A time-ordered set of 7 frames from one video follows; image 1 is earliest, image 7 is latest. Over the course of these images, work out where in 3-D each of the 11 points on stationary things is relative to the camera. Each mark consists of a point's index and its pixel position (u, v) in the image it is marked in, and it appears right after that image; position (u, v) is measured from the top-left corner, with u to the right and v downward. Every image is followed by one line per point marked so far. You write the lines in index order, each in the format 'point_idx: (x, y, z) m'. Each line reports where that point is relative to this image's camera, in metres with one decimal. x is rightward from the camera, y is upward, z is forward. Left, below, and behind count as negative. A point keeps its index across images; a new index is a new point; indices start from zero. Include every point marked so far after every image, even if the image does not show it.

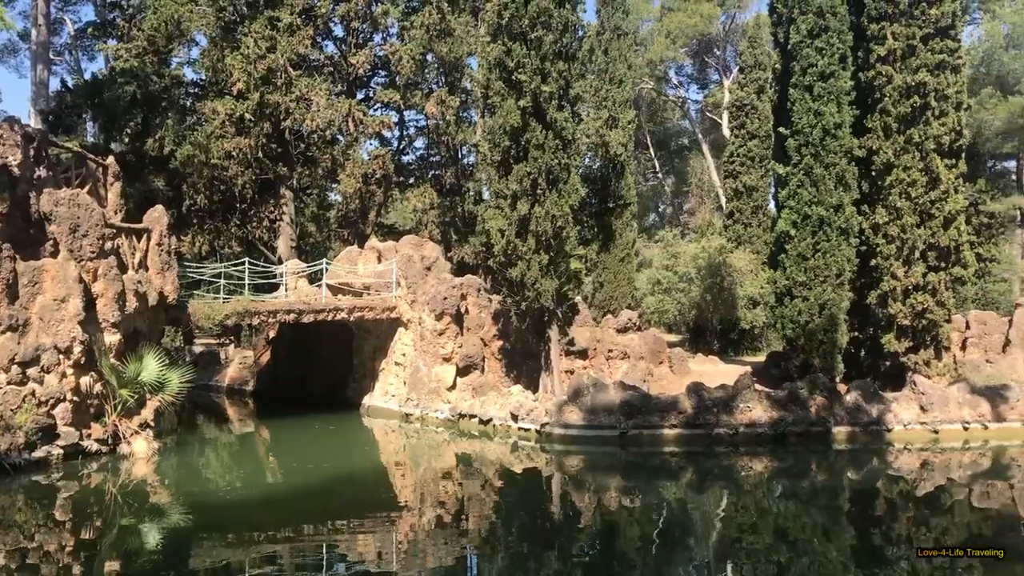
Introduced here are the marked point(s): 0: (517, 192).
0: (+0.1, +2.3, +16.9) m
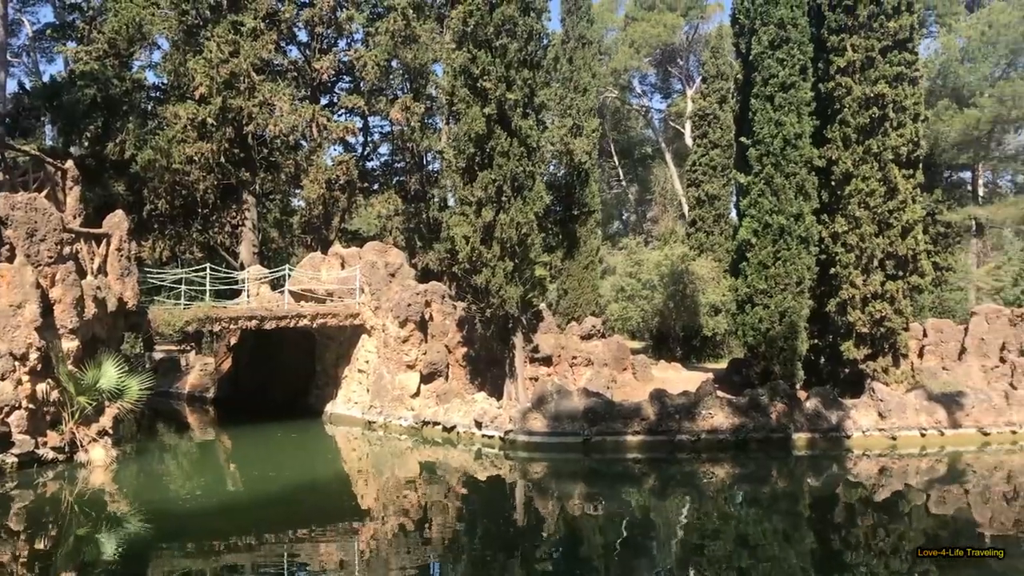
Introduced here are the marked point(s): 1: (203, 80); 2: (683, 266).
0: (-0.7, +2.1, +16.9) m
1: (-7.6, +5.1, +17.6) m
2: (+4.5, +0.6, +19.5) m
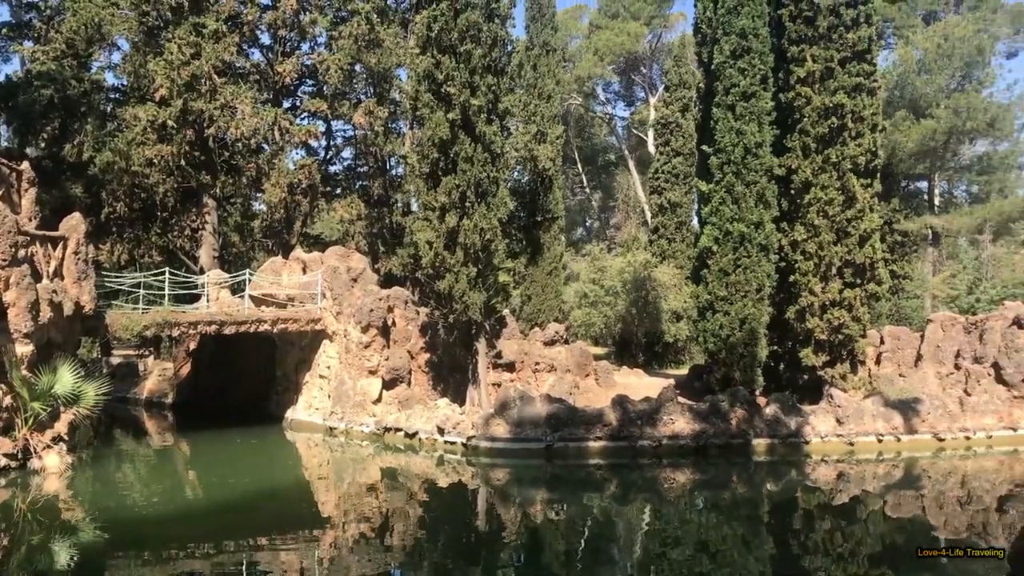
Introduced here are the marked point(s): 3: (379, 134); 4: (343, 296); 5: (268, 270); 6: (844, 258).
0: (-1.6, +2.0, +16.9) m
1: (-8.5, +5.0, +17.4) m
2: (+3.6, +0.4, +19.6) m
3: (-3.6, +4.2, +19.3) m
4: (-4.4, -0.2, +18.4) m
5: (-6.7, +0.5, +19.4) m
6: (+7.6, +0.7, +16.4) m
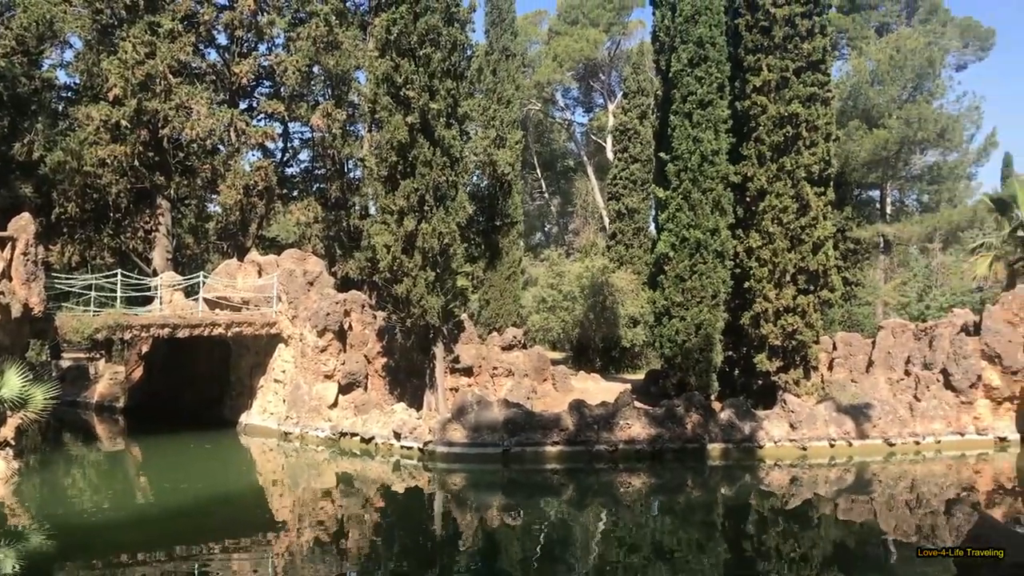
0: (-2.6, +1.9, +16.8) m
1: (-9.4, +4.9, +17.1) m
2: (+2.5, +0.3, +19.6) m
3: (-4.7, +4.1, +19.1) m
4: (-5.4, -0.3, +18.2) m
5: (-7.8, +0.4, +19.2) m
6: (+6.6, +0.5, +16.6) m
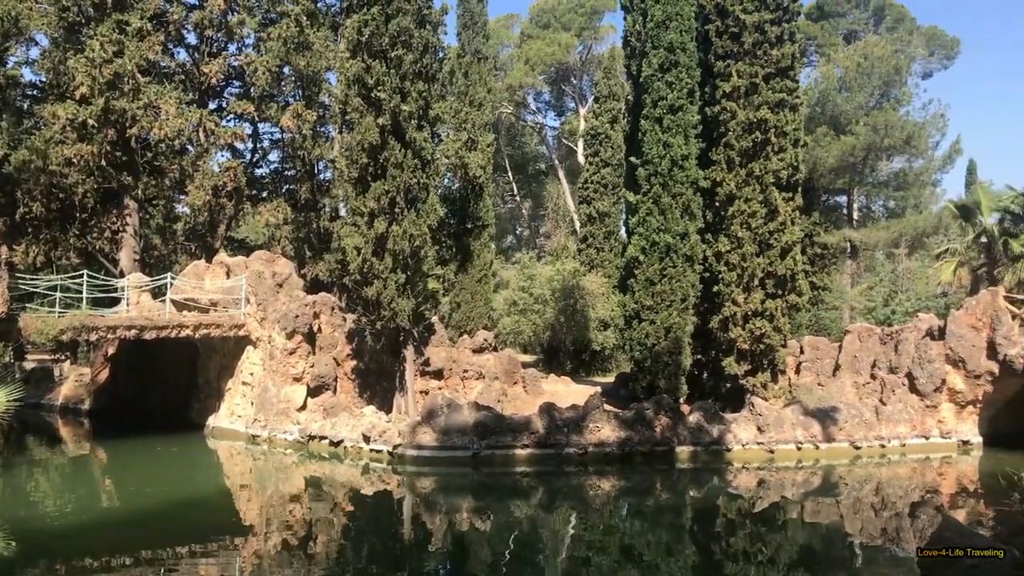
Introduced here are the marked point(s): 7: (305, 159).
0: (-3.3, +1.8, +16.8) m
1: (-10.1, +4.9, +16.9) m
2: (+1.8, +0.2, +19.7) m
3: (-5.4, +4.0, +19.0) m
4: (-6.2, -0.3, +18.1) m
5: (-8.5, +0.4, +19.0) m
6: (+6.0, +0.4, +16.8) m
7: (-5.9, +3.7, +20.3) m
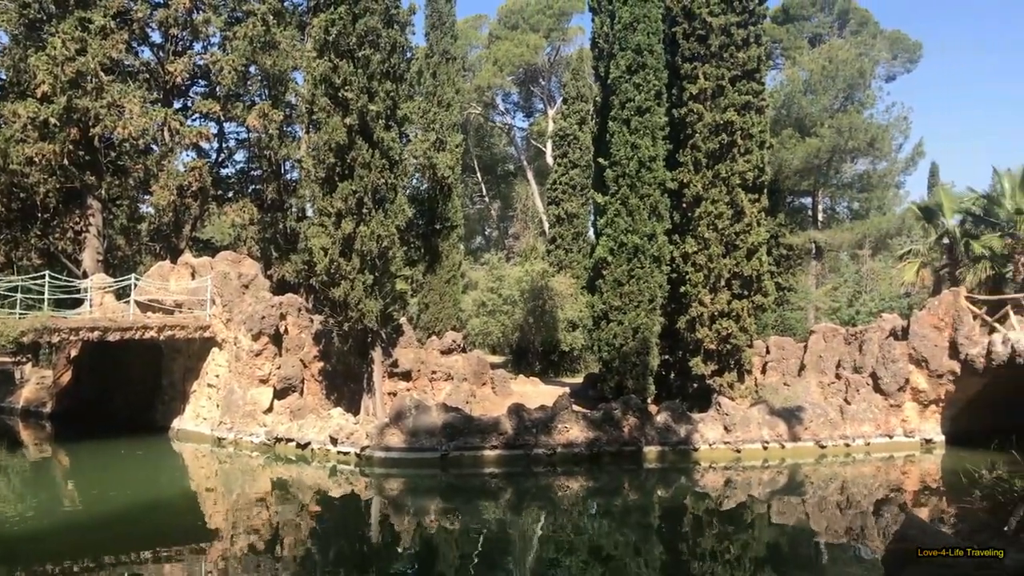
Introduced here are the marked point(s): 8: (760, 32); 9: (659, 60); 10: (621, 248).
0: (-4.0, +1.8, +16.7) m
1: (-10.9, +4.9, +16.7) m
2: (+1.0, +0.2, +19.7) m
3: (-6.2, +4.0, +18.9) m
4: (-6.9, -0.4, +17.9) m
5: (-9.3, +0.3, +18.8) m
6: (+5.2, +0.4, +16.9) m
7: (-6.7, +3.6, +20.1) m
8: (+6.0, +6.2, +17.3) m
9: (+3.6, +5.6, +17.6) m
10: (+2.7, +1.0, +17.5) m
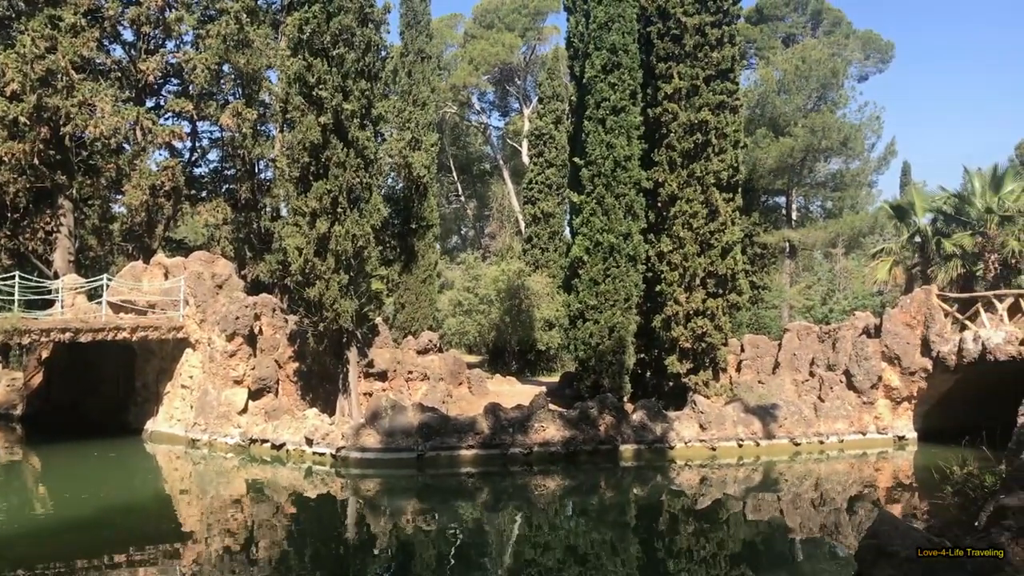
0: (-4.6, +1.8, +16.6) m
1: (-11.4, +4.9, +16.5) m
2: (+0.3, +0.2, +19.7) m
3: (-6.8, +4.0, +18.8) m
4: (-7.5, -0.4, +17.8) m
5: (-9.9, +0.3, +18.6) m
6: (+4.6, +0.4, +17.0) m
7: (-7.4, +3.6, +20.0) m
8: (+5.4, +6.2, +17.4) m
9: (+3.0, +5.7, +17.7) m
10: (+2.1, +1.0, +17.5) m
